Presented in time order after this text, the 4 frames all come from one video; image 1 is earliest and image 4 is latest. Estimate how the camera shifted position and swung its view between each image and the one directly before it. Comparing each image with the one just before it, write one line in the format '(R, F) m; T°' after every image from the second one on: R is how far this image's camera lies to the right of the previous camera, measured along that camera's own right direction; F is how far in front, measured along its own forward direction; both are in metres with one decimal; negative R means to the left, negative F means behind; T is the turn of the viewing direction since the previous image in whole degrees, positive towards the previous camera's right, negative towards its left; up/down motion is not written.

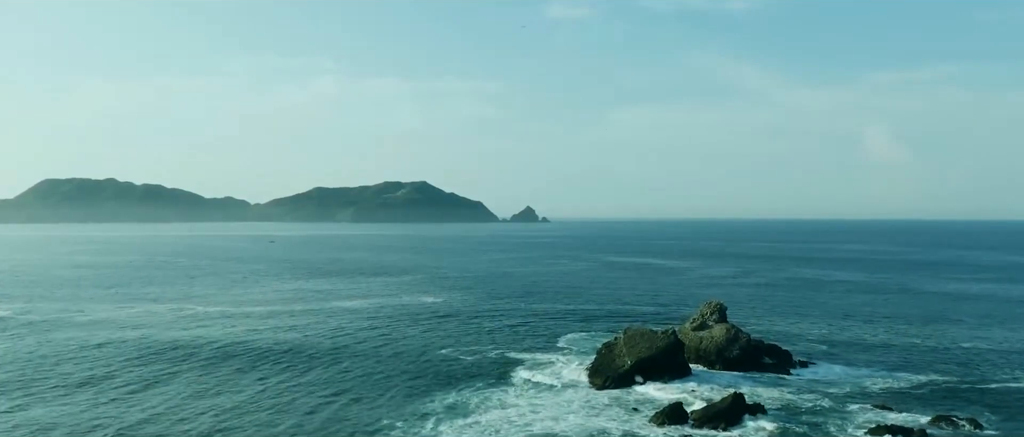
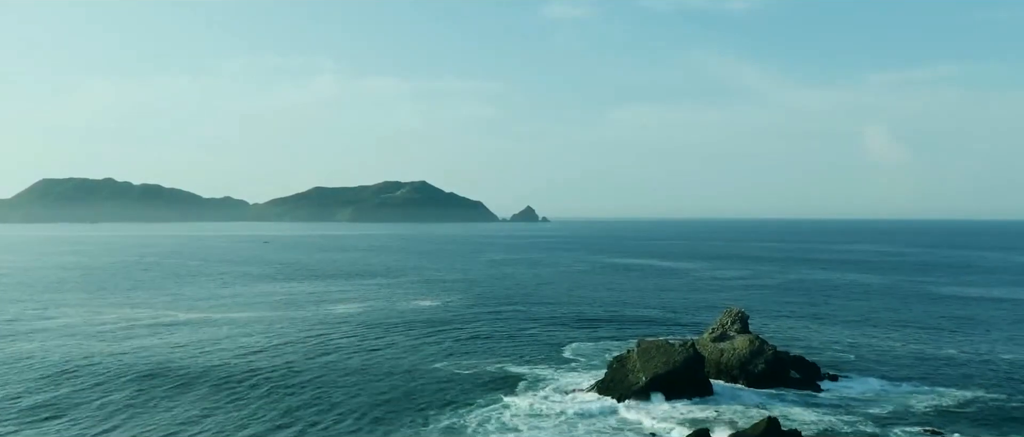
(-0.1, +3.4) m; 0°
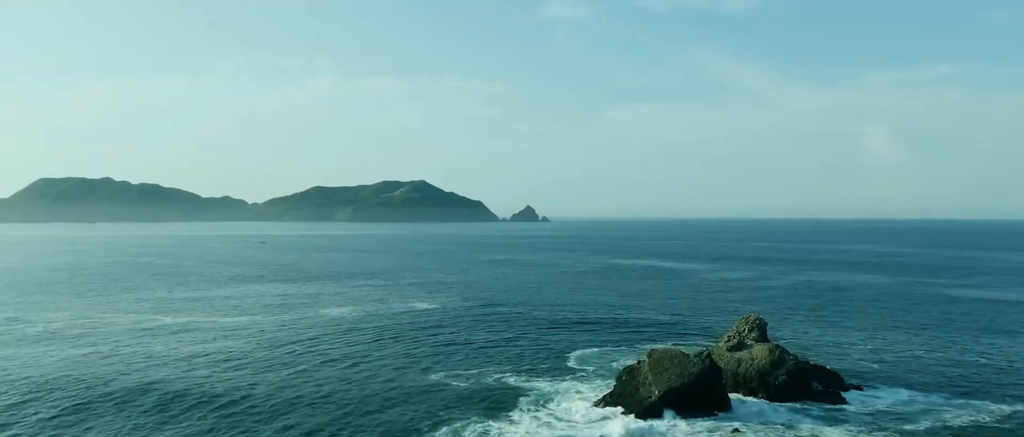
(-0.1, +2.4) m; 0°
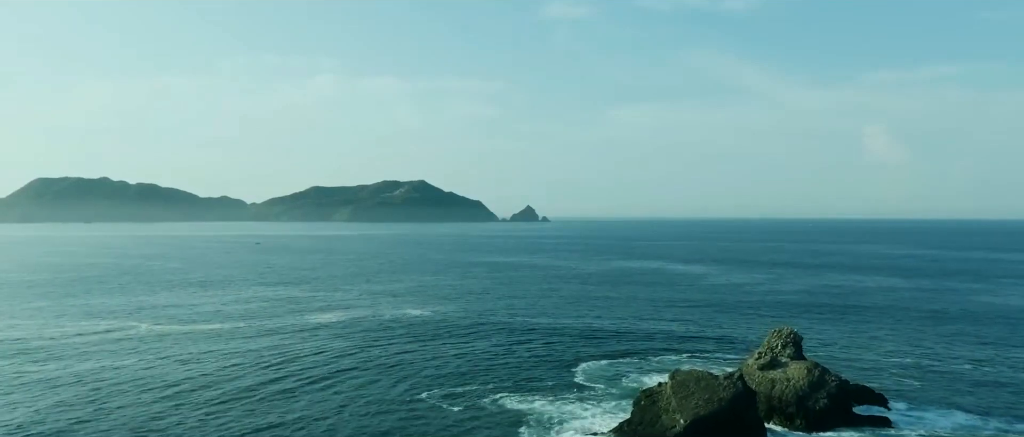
(-0.1, +3.6) m; 0°
